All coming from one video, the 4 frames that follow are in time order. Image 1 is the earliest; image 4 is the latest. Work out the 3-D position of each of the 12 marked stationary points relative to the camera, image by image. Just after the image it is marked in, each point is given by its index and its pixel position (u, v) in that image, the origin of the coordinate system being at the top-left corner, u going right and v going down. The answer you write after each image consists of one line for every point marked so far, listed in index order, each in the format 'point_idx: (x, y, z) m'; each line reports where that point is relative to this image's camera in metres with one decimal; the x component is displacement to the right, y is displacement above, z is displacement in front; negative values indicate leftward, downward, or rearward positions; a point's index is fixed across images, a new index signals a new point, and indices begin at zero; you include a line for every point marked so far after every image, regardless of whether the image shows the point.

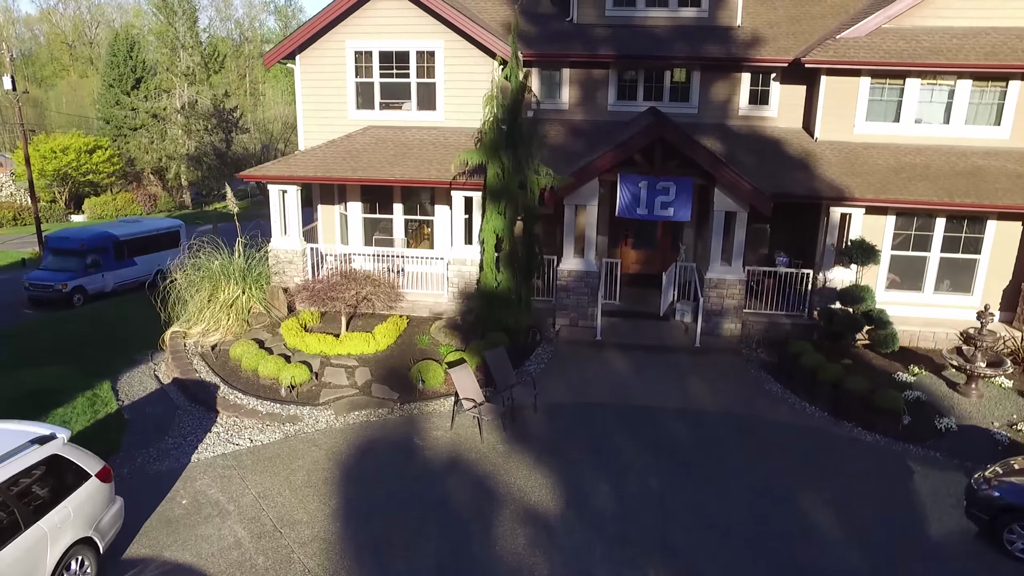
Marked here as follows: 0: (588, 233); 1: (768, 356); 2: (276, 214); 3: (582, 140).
0: (+1.6, +1.1, +15.3) m
1: (+5.2, -1.4, +14.7) m
2: (-5.4, +1.7, +16.8) m
3: (+1.6, +3.3, +16.7) m
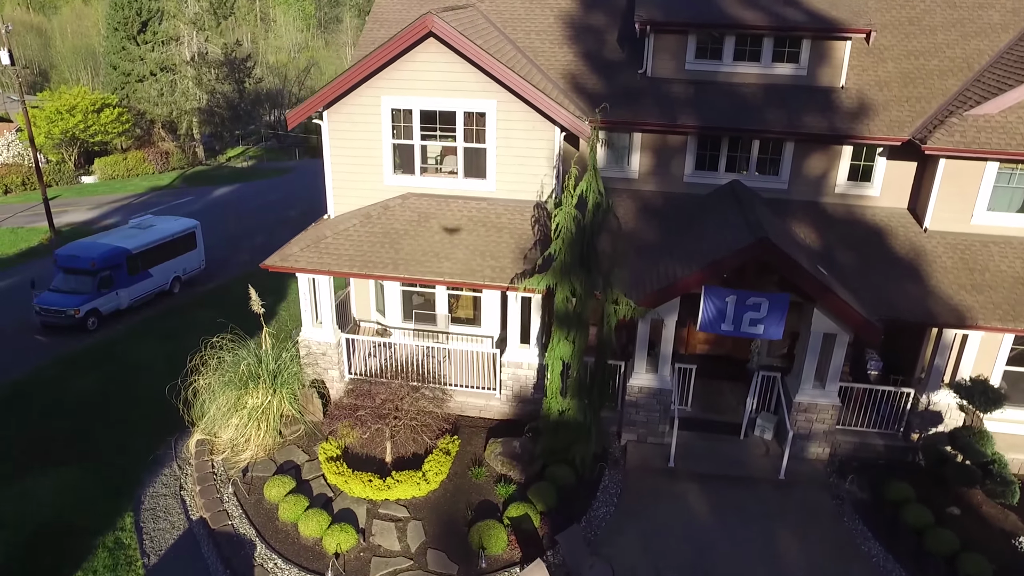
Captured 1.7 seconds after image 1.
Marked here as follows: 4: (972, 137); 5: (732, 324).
0: (+2.8, -1.1, +13.4) m
1: (+6.3, -3.7, +13.2) m
2: (-4.2, -0.3, +15.0) m
3: (+2.8, +1.2, +14.6) m
4: (+8.3, +2.7, +13.2) m
5: (+3.9, -0.7, +13.1) m
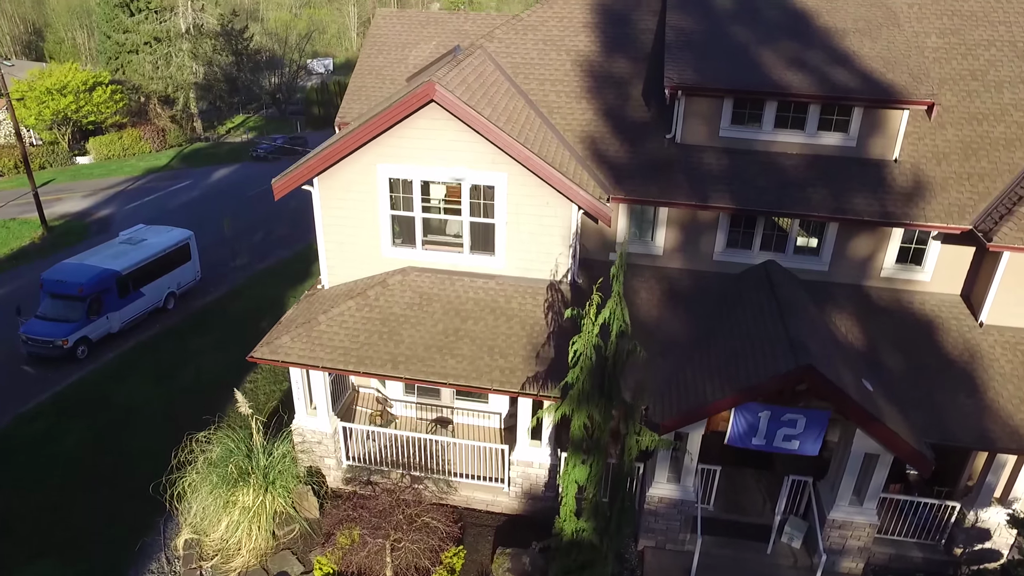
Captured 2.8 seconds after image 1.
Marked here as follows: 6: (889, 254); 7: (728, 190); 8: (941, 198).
0: (+3.0, -2.9, +12.3) m
1: (+6.5, -5.5, +12.2) m
2: (-4.0, -1.9, +13.9) m
3: (+3.0, -0.5, +13.2) m
4: (+8.5, +0.8, +11.7) m
5: (+4.1, -2.5, +11.9) m
6: (+6.8, +0.6, +13.2) m
7: (+3.8, +1.7, +12.8) m
8: (+7.4, +1.6, +12.6) m
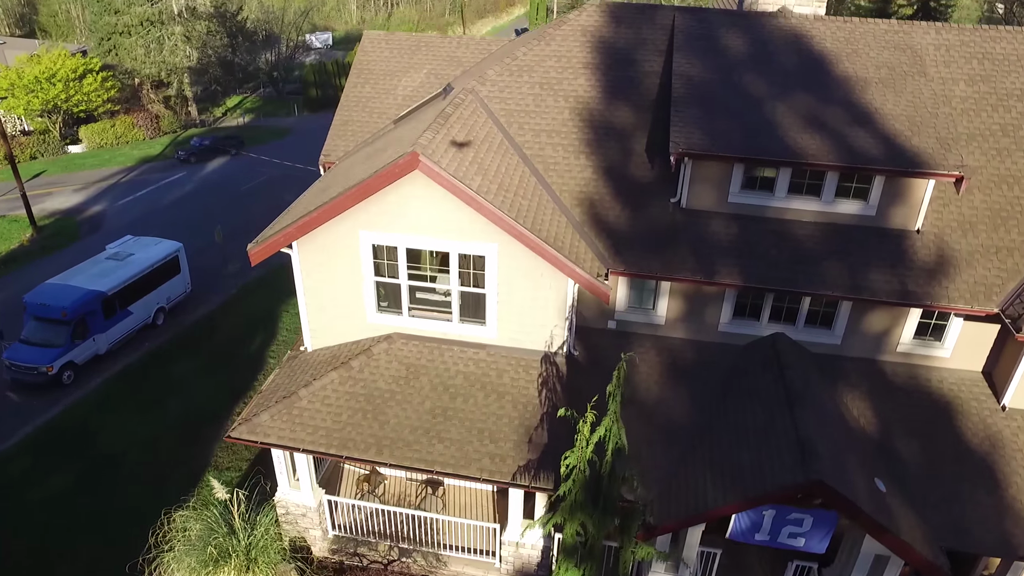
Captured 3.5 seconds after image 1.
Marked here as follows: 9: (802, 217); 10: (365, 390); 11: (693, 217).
0: (+2.8, -4.2, +11.6) m
1: (+6.3, -6.9, +11.7) m
2: (-4.1, -3.1, +13.2) m
3: (+2.9, -1.8, +12.4) m
4: (+8.3, -0.6, +10.8) m
5: (+3.9, -3.8, +11.2) m
6: (+6.7, -0.7, +12.3) m
7: (+3.7, +0.4, +11.9) m
8: (+7.2, +0.2, +11.6) m
9: (+4.9, +1.2, +12.3) m
10: (-2.5, -1.7, +12.7) m
11: (+3.1, +1.2, +12.5) m
